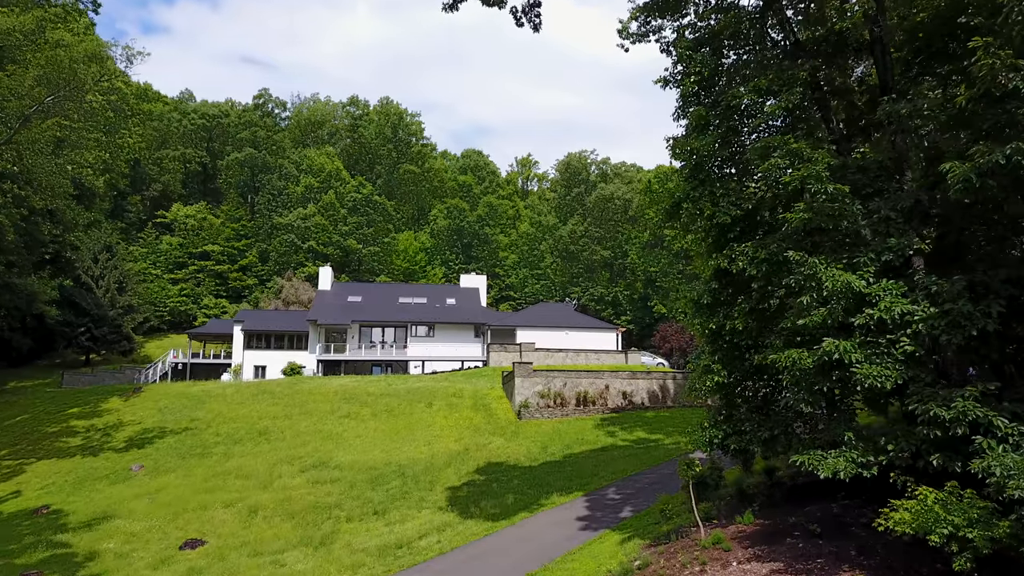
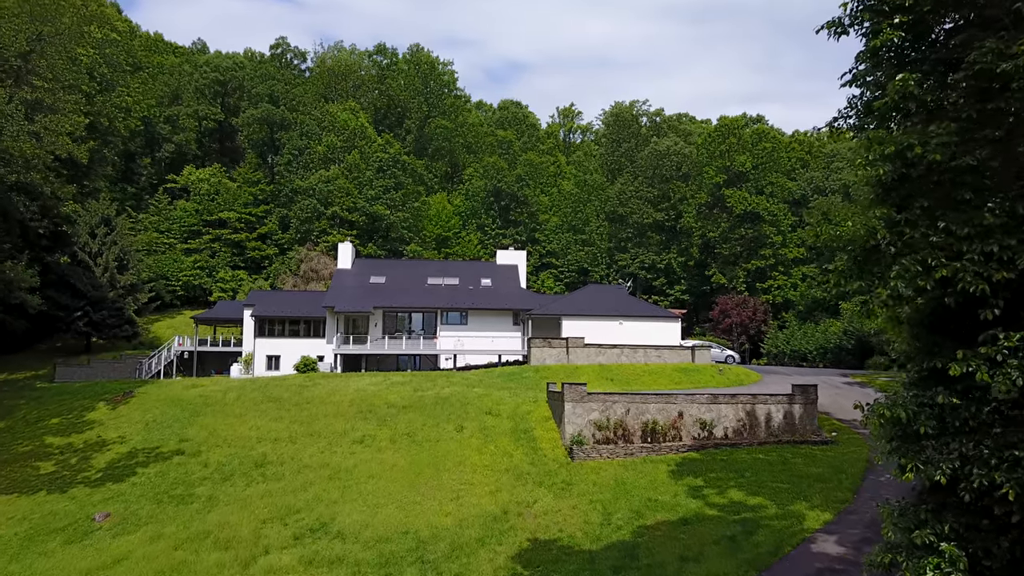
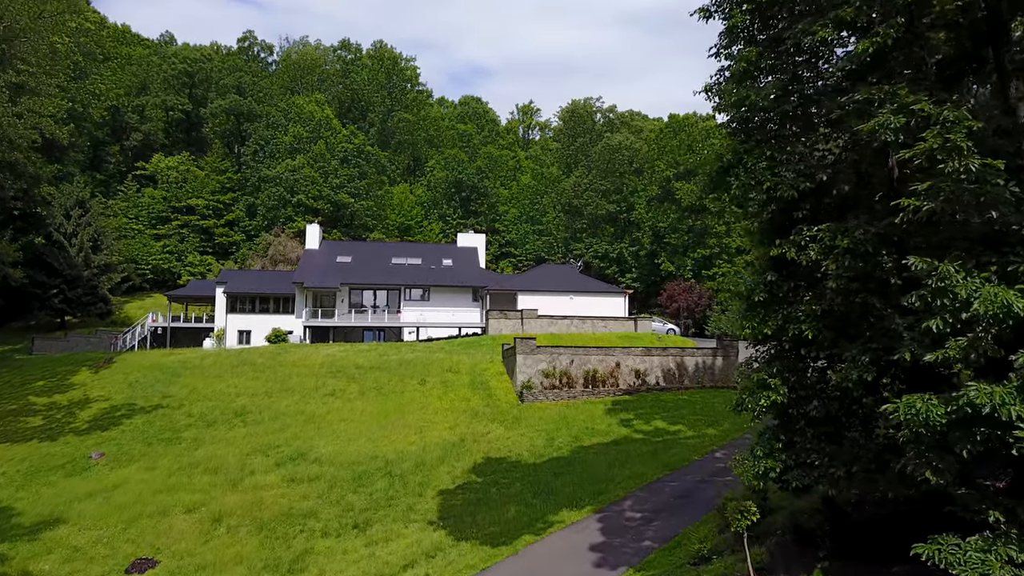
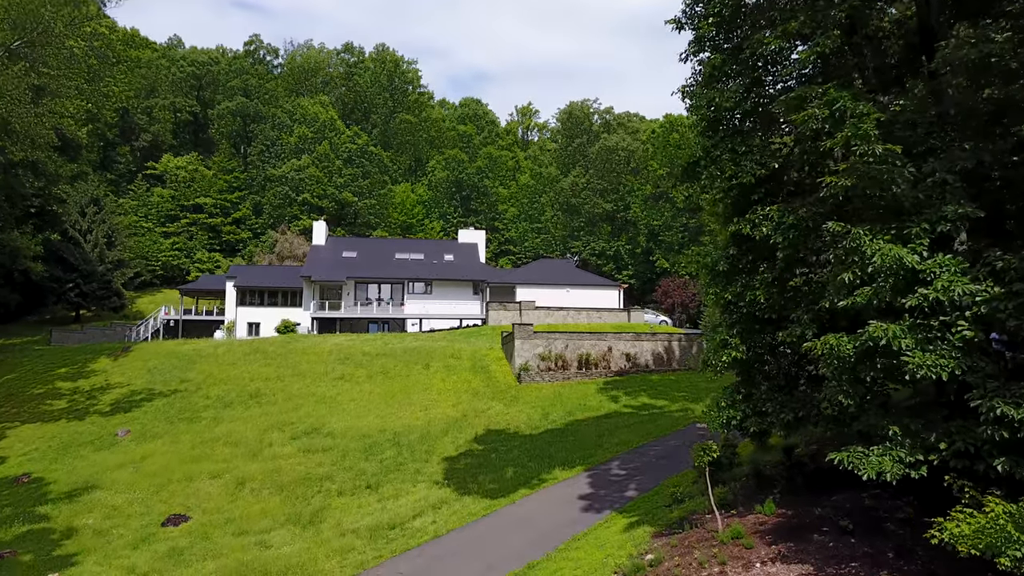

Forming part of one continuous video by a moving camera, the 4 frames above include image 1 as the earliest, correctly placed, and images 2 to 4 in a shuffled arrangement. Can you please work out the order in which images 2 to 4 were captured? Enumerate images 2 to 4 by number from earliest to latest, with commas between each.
4, 3, 2
